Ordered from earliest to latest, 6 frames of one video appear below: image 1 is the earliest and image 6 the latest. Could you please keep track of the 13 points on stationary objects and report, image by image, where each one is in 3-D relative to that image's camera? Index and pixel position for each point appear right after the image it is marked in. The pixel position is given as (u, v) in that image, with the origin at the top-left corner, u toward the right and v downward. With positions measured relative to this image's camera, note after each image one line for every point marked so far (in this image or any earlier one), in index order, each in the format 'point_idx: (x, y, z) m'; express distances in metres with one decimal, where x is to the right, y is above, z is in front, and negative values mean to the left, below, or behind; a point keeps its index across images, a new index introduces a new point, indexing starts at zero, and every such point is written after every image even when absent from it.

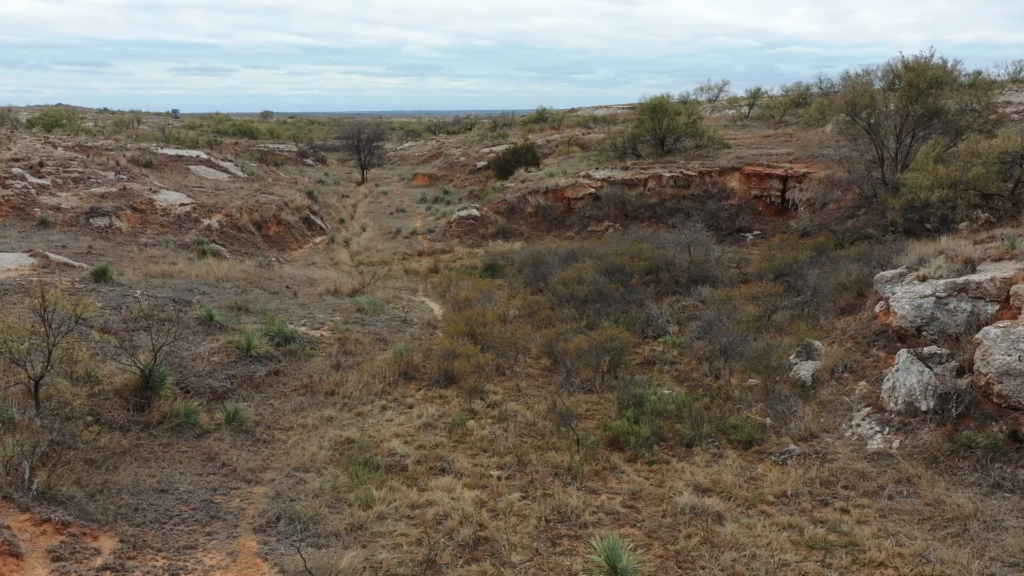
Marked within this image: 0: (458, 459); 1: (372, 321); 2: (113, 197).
0: (-0.4, -1.2, +5.6) m
1: (-1.6, -0.4, +8.8) m
2: (-6.9, +1.6, +13.5) m
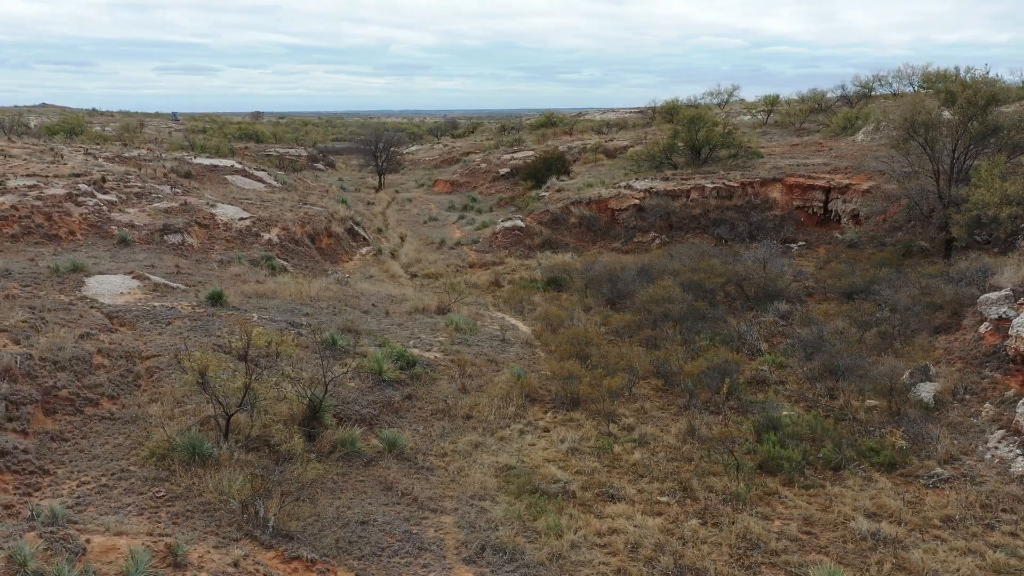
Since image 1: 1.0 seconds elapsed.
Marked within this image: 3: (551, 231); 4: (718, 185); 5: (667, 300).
0: (+0.8, -1.5, +5.8) m
1: (-0.5, -0.6, +9.0) m
2: (-5.8, +1.3, +13.6) m
3: (+0.9, +1.3, +17.4) m
4: (+4.6, +2.3, +17.3) m
5: (+2.0, -0.2, +10.0) m
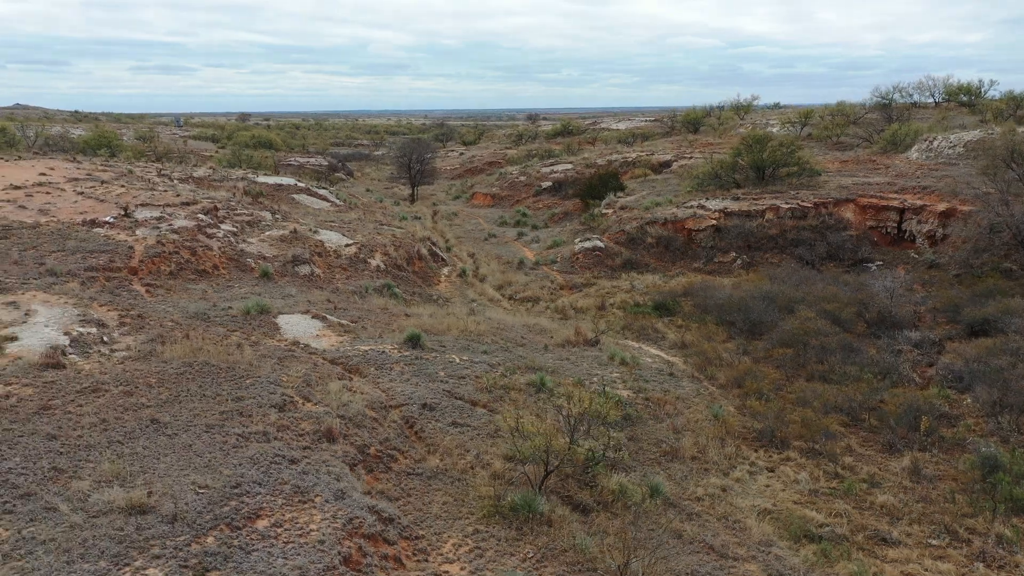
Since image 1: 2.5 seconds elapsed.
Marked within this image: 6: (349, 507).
0: (+3.0, -1.9, +6.2) m
1: (+1.6, -1.0, +9.3) m
2: (-3.9, +0.8, +13.8) m
3: (+2.7, +0.8, +17.8) m
4: (+6.4, +1.9, +17.7) m
5: (+4.0, -0.6, +10.4) m
6: (-1.0, -1.3, +4.6) m
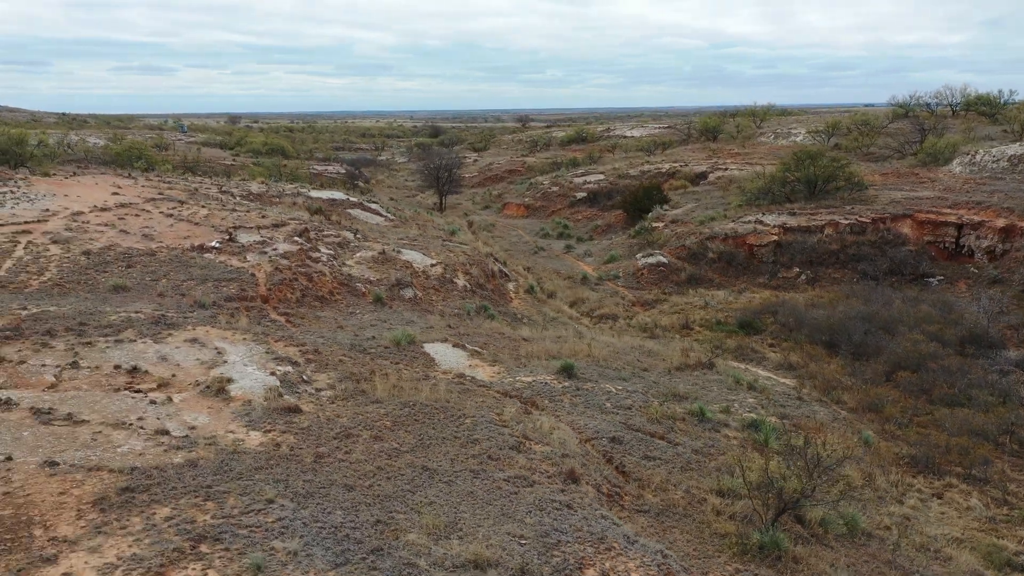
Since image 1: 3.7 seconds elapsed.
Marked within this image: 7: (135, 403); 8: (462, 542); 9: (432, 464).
0: (+4.7, -2.2, +6.5) m
1: (+3.3, -1.4, +9.6) m
2: (-2.3, +0.5, +14.0) m
3: (+4.2, +0.5, +18.1) m
4: (+7.9, +1.6, +18.1) m
5: (+5.7, -0.9, +10.7) m
6: (+0.8, -1.6, +4.9) m
7: (-3.0, -0.9, +6.2) m
8: (-0.3, -1.5, +4.5) m
9: (-0.6, -1.2, +5.5) m
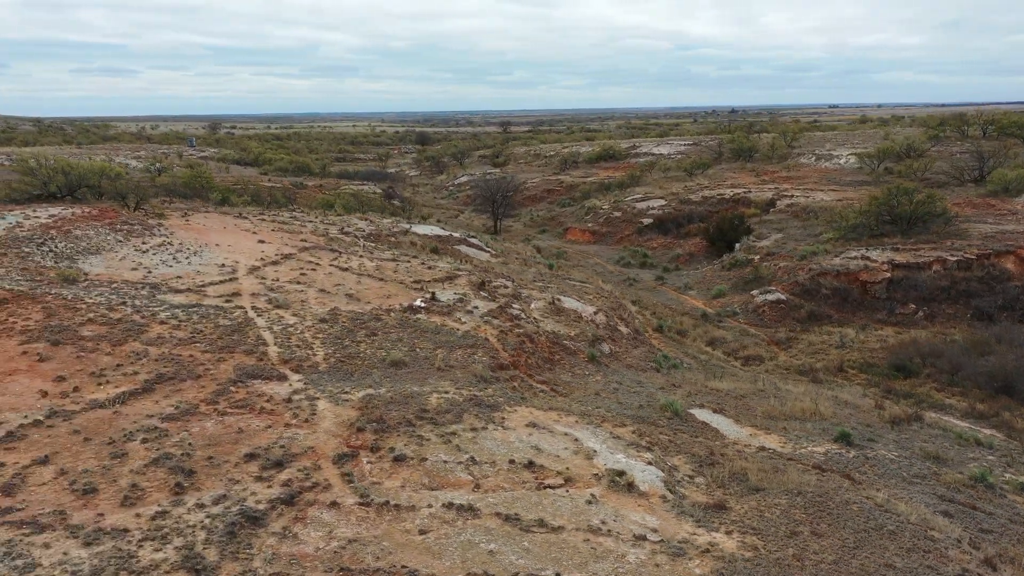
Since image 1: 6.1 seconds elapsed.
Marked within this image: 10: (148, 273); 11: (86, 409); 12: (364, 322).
0: (+8.2, -3.1, +7.3) m
1: (+6.7, -2.2, +10.4) m
2: (+0.9, -0.5, +14.5) m
3: (+7.2, -0.3, +18.9) m
4: (+10.9, +0.7, +19.1) m
5: (+9.0, -1.8, +11.6) m
6: (+4.4, -2.5, +5.5) m
7: (+0.5, -1.9, +6.7) m
8: (+3.3, -2.4, +5.1) m
9: (+3.0, -2.1, +6.1) m
10: (-6.5, +0.3, +13.8) m
11: (-4.4, -1.3, +8.1) m
12: (-2.3, -0.5, +11.8) m
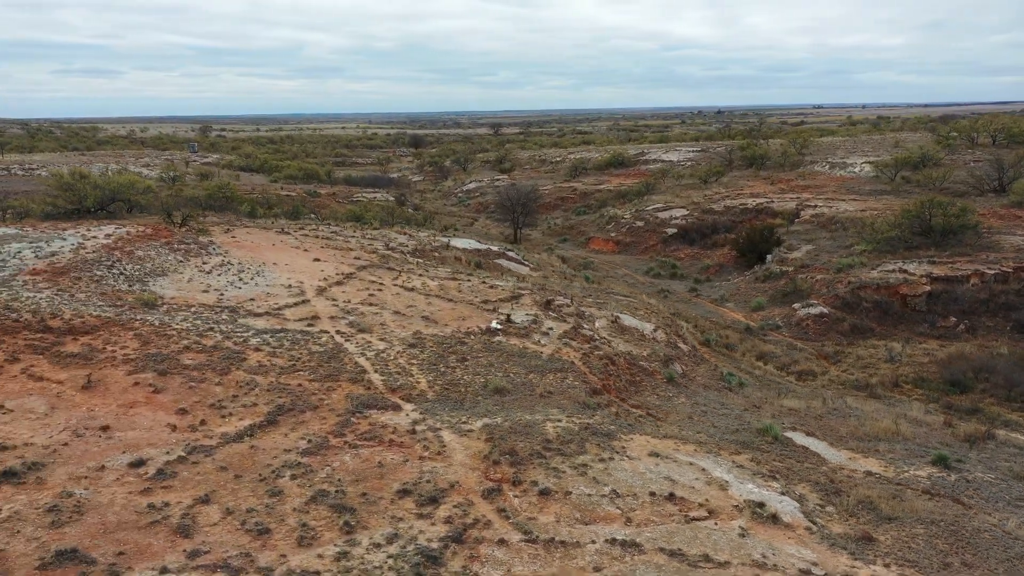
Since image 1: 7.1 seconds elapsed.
0: (+9.6, -3.4, +7.7) m
1: (+8.0, -2.6, +10.7) m
2: (+2.1, -0.8, +14.7) m
3: (+8.4, -0.7, +19.3) m
4: (+12.0, +0.4, +19.5) m
5: (+10.3, -2.1, +12.0) m
6: (+5.8, -2.9, +5.8) m
7: (+1.9, -2.2, +6.9) m
8: (+4.7, -2.7, +5.4) m
9: (+4.4, -2.5, +6.4) m
10: (-5.2, -0.1, +13.9) m
11: (-3.1, -1.6, +8.3) m
12: (-1.0, -0.9, +11.9) m
